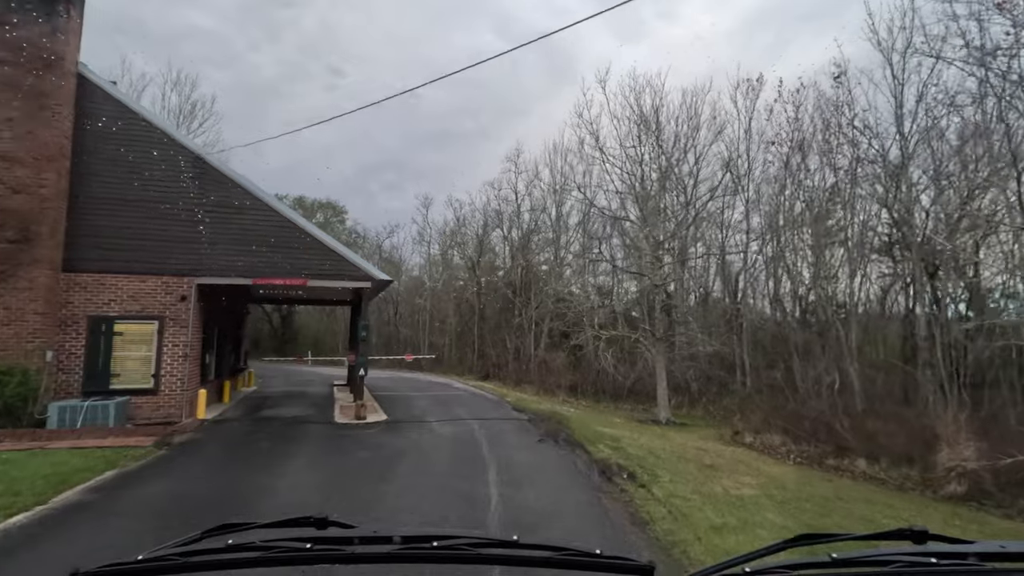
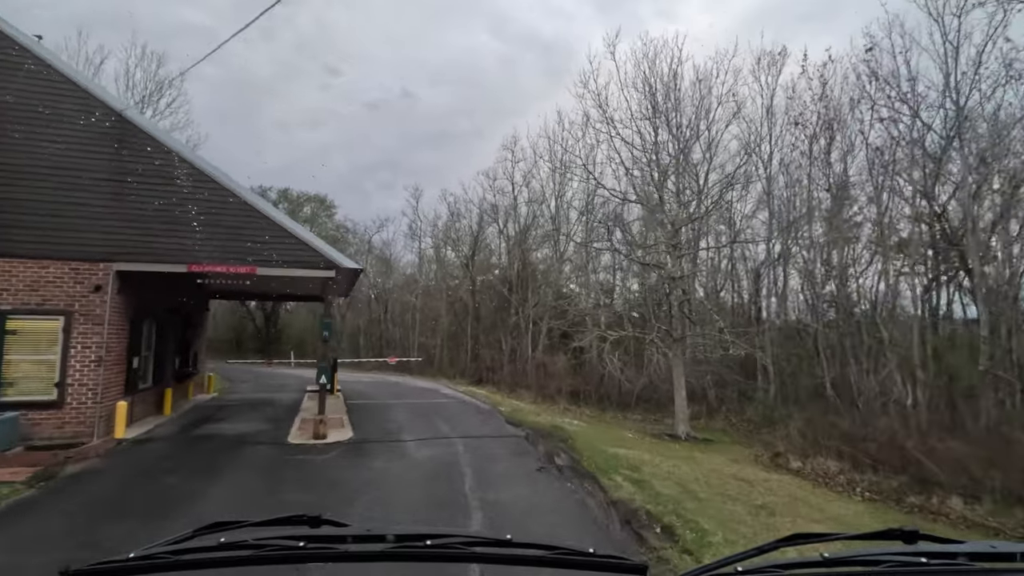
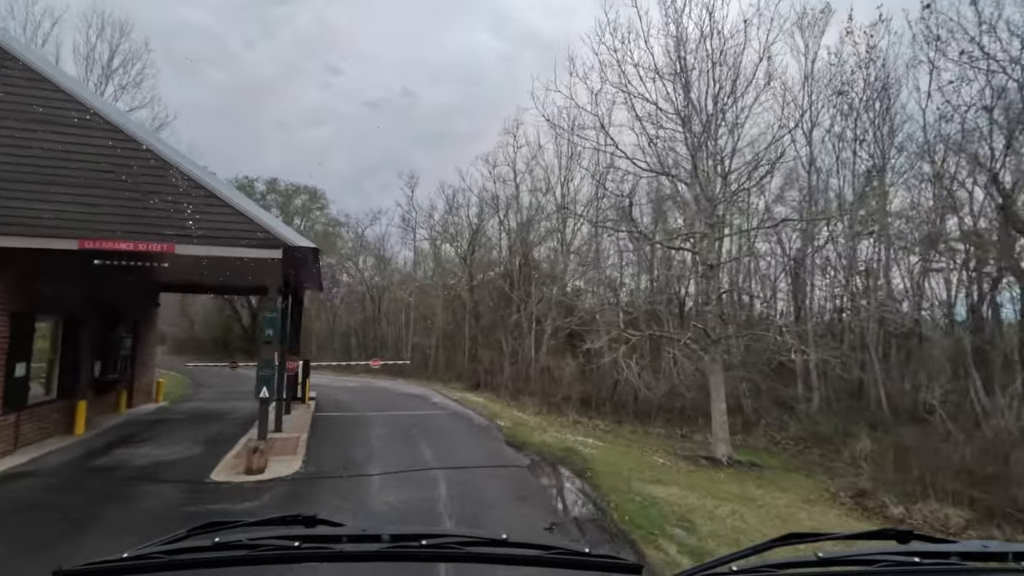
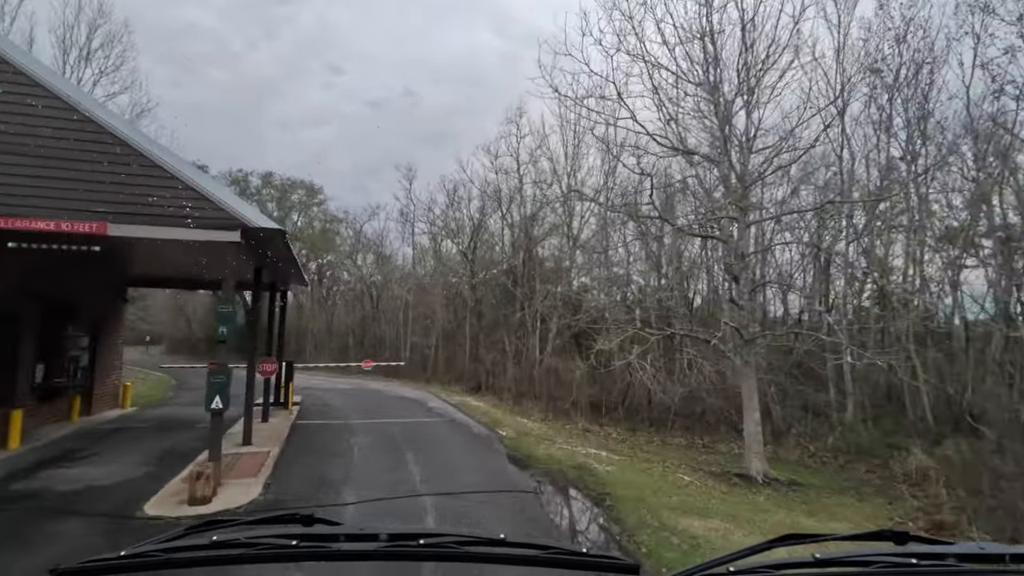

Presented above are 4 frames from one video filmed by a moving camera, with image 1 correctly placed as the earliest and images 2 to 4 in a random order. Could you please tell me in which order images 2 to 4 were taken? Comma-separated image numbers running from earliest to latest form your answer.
2, 3, 4
